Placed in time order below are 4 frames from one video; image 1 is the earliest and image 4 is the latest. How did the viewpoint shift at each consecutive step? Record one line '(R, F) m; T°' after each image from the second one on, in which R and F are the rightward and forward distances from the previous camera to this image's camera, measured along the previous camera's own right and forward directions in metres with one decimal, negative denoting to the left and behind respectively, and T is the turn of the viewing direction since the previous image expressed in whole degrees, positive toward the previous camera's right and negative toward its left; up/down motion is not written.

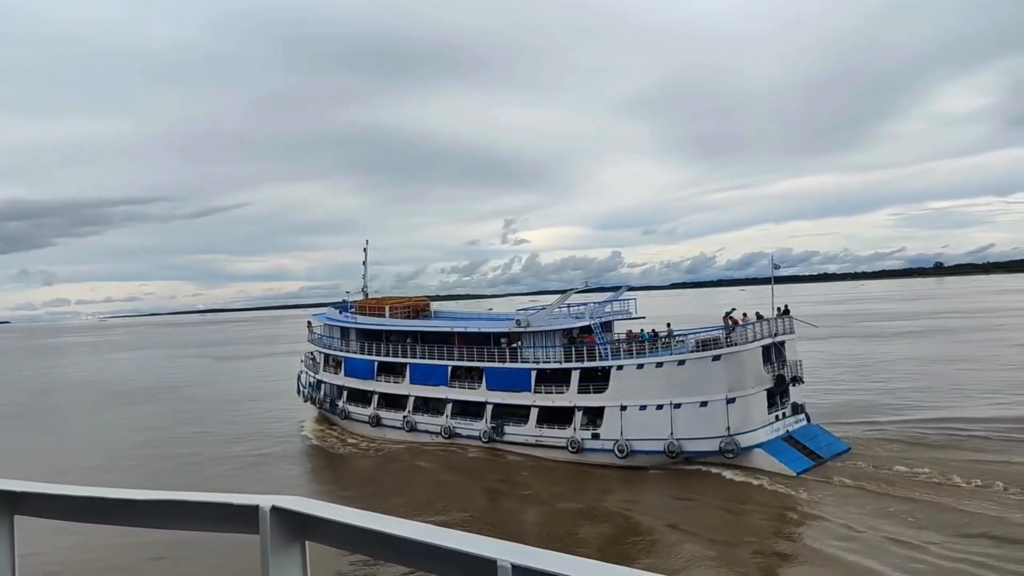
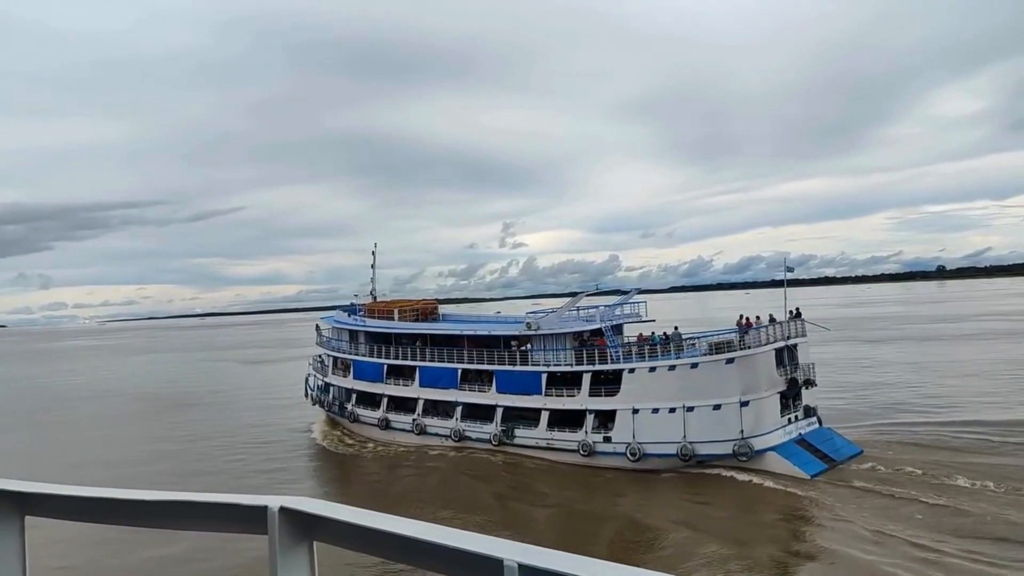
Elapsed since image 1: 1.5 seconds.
(-0.7, -0.1) m; 0°
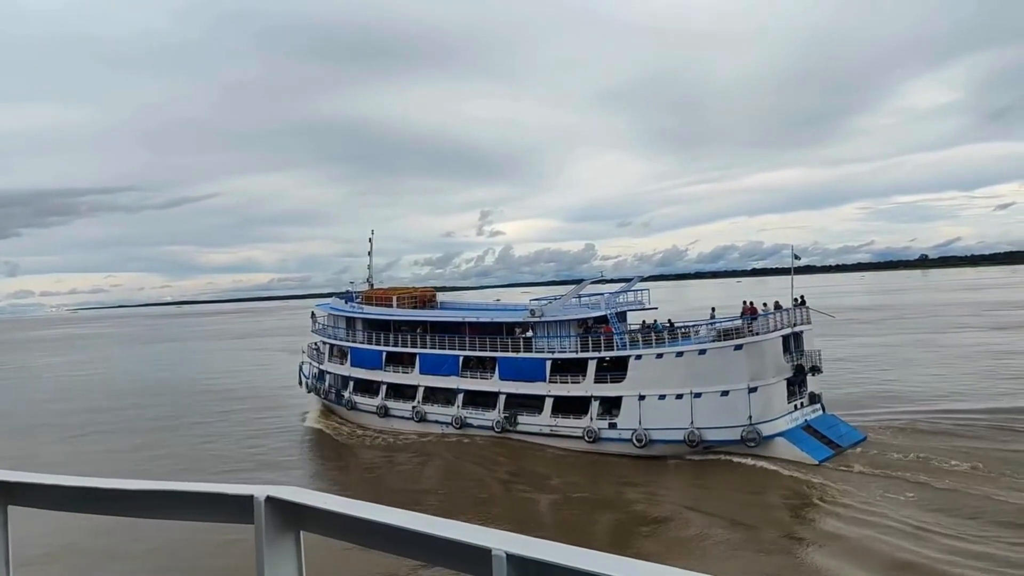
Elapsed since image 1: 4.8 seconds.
(-1.4, +0.3) m; +1°
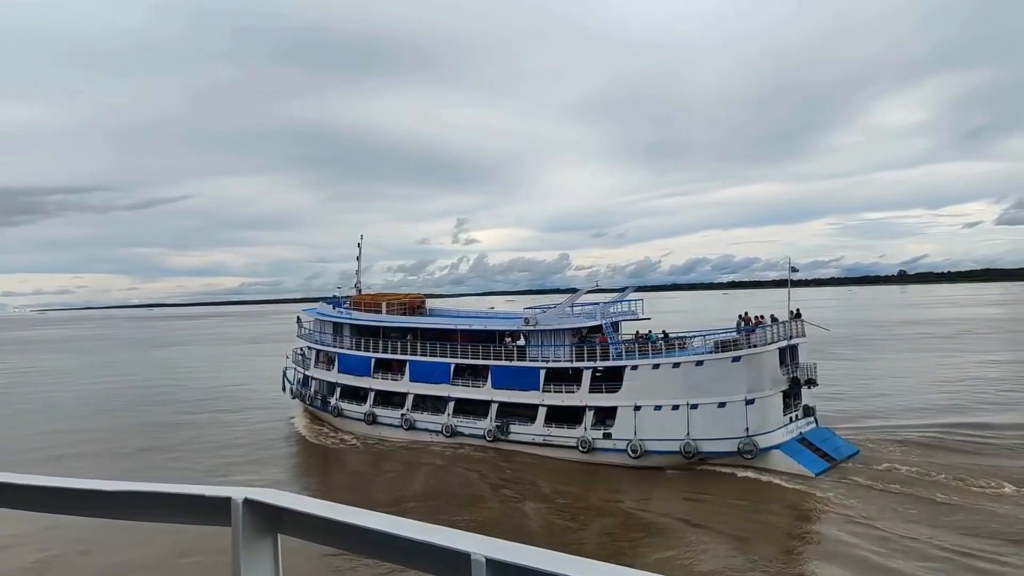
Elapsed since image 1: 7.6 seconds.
(-1.1, +0.4) m; +2°
